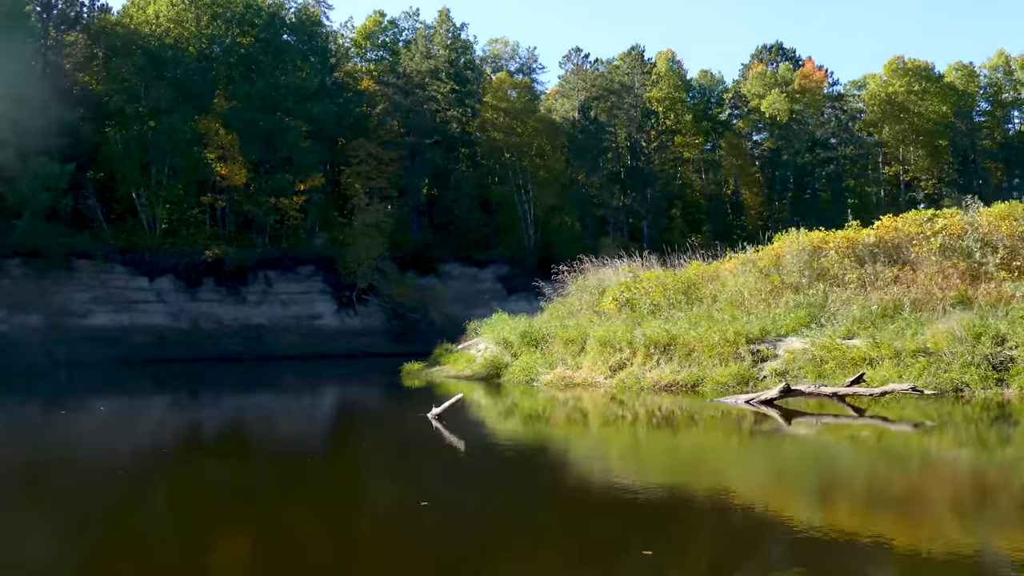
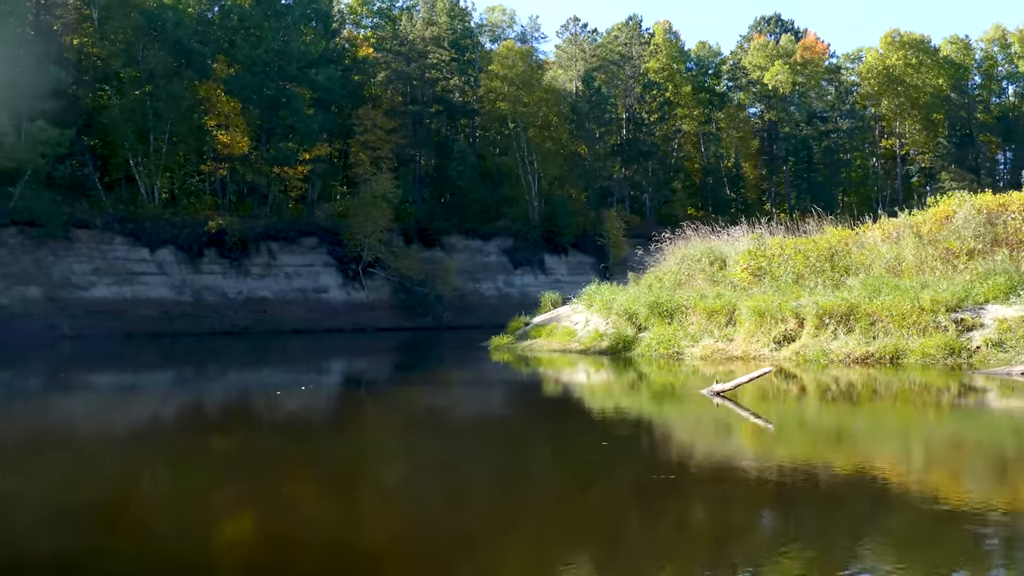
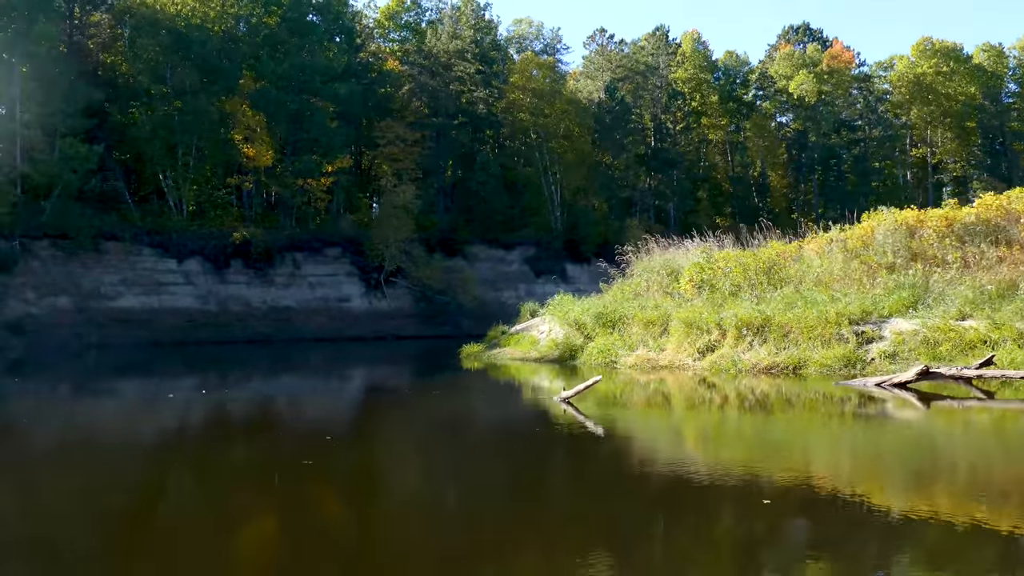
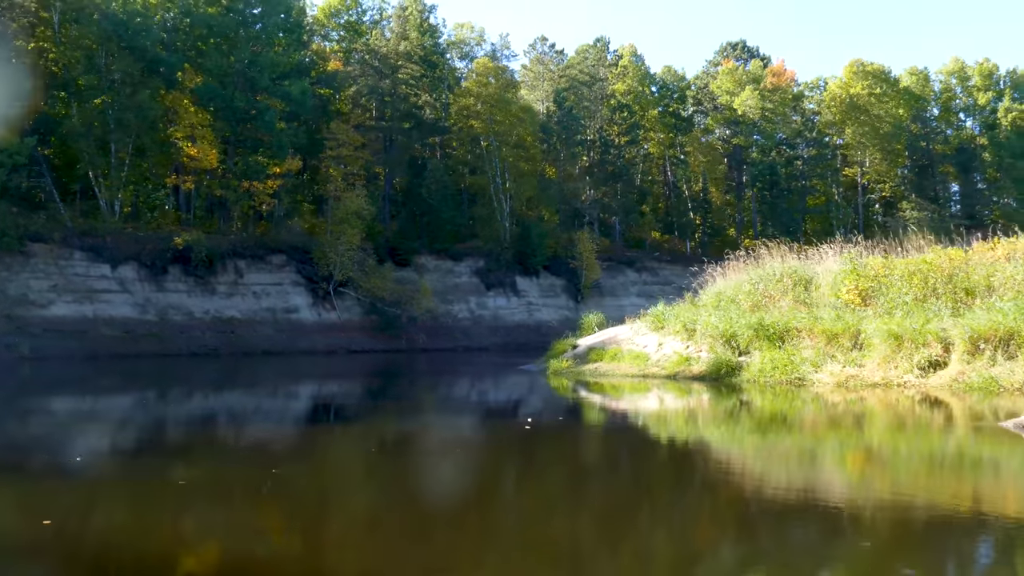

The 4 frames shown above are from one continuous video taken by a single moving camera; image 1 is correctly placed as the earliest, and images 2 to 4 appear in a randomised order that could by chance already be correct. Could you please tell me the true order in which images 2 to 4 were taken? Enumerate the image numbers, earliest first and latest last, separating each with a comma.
3, 2, 4
